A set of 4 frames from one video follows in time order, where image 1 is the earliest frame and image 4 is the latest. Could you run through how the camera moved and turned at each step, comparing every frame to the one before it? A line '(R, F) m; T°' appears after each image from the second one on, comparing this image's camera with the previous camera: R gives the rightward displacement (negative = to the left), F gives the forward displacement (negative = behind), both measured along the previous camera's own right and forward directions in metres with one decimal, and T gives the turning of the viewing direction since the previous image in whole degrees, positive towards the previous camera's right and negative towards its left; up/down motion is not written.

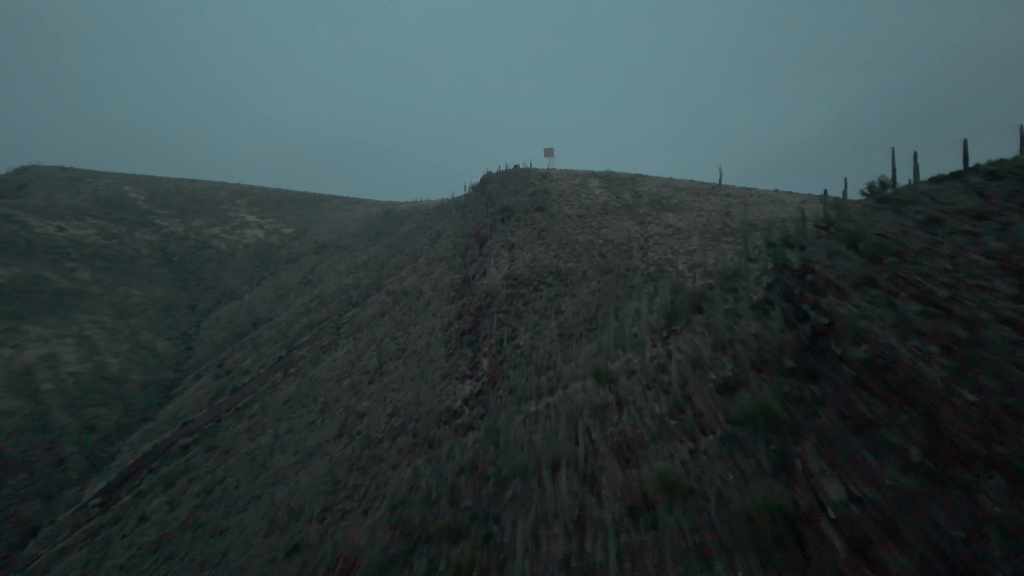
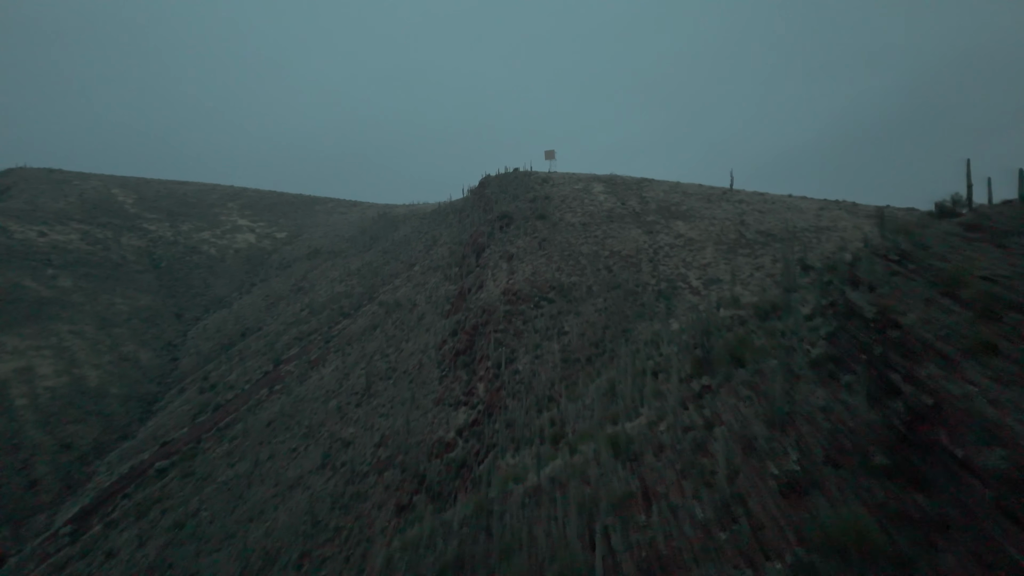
(0.0, +1.4) m; 0°
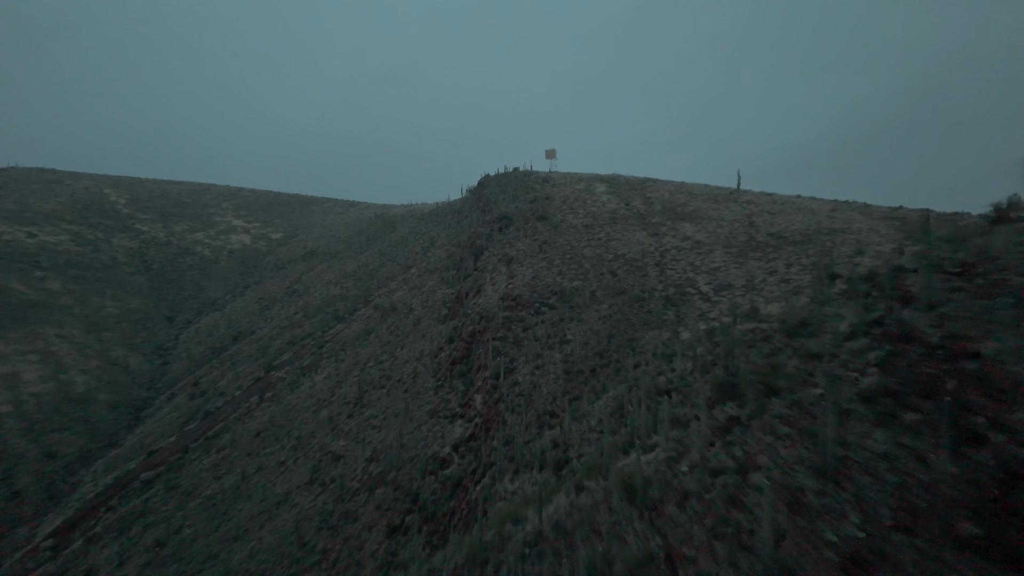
(0.0, +0.8) m; 0°
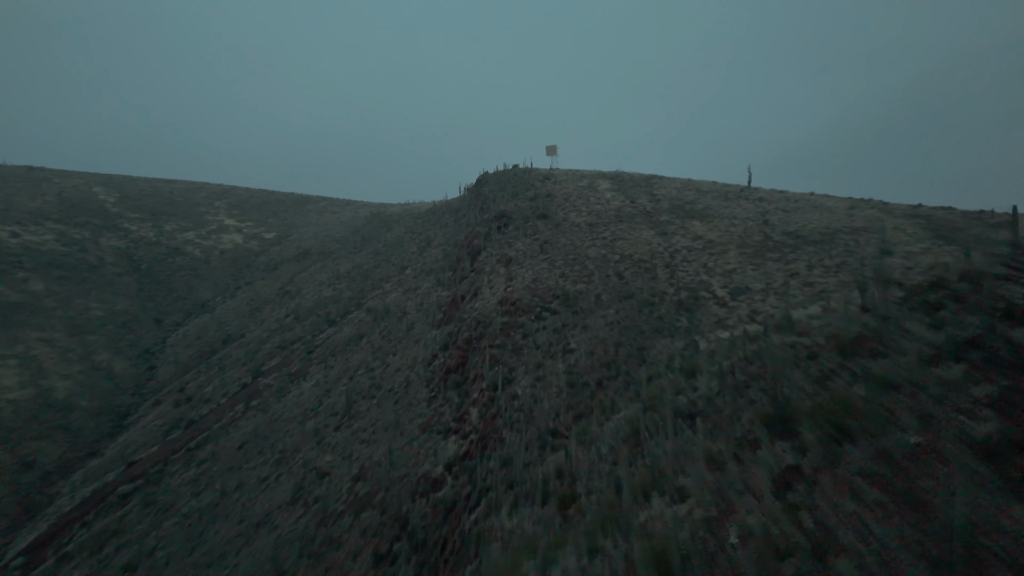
(0.0, +1.1) m; 0°
